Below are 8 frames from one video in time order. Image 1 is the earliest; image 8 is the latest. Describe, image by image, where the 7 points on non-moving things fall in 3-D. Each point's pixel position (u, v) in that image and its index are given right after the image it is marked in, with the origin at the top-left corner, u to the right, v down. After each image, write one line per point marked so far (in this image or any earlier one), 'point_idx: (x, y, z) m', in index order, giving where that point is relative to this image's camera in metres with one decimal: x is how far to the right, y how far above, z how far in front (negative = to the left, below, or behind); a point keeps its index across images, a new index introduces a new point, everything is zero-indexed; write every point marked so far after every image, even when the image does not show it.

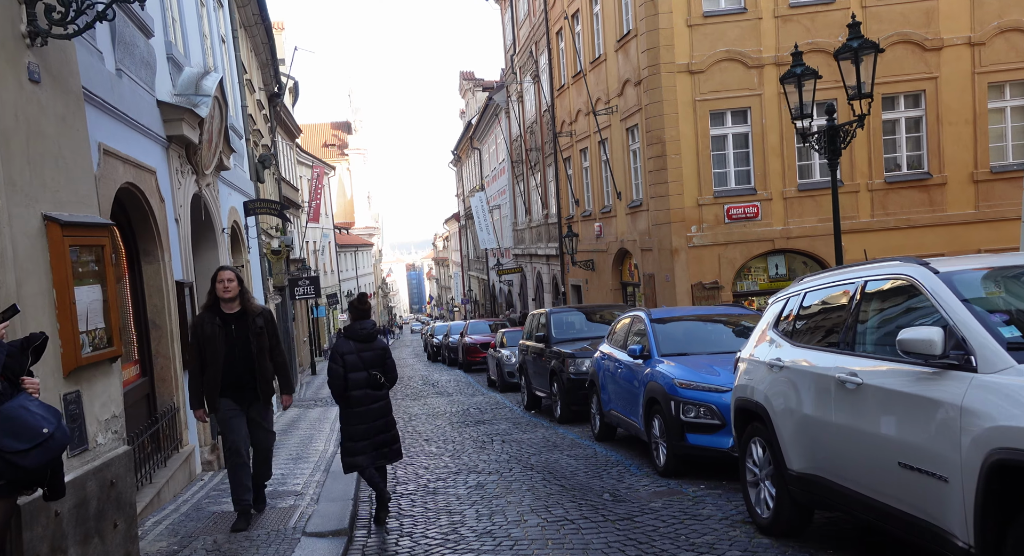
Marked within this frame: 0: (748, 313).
0: (+2.8, -0.4, +10.8) m
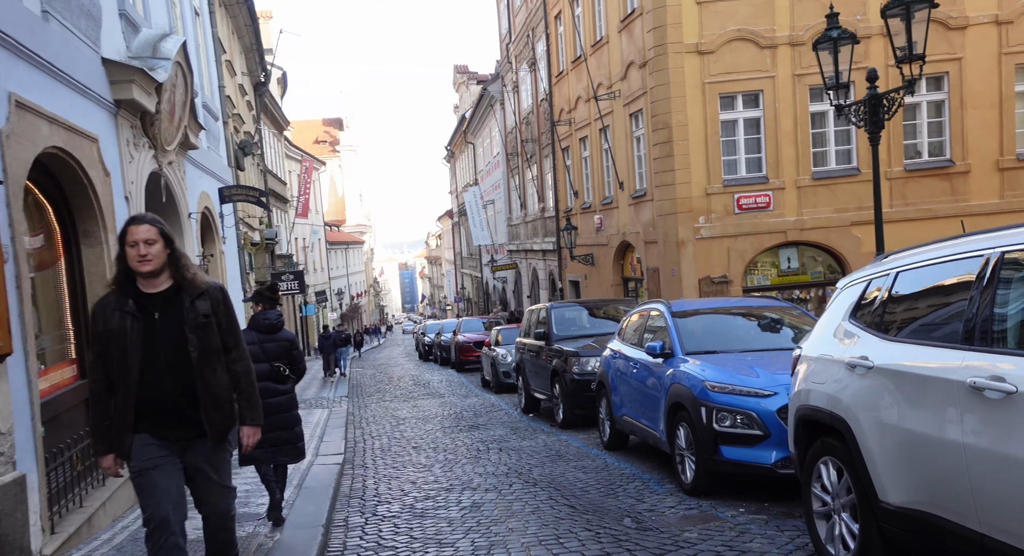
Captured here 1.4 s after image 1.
0: (+2.8, -0.3, +9.6) m
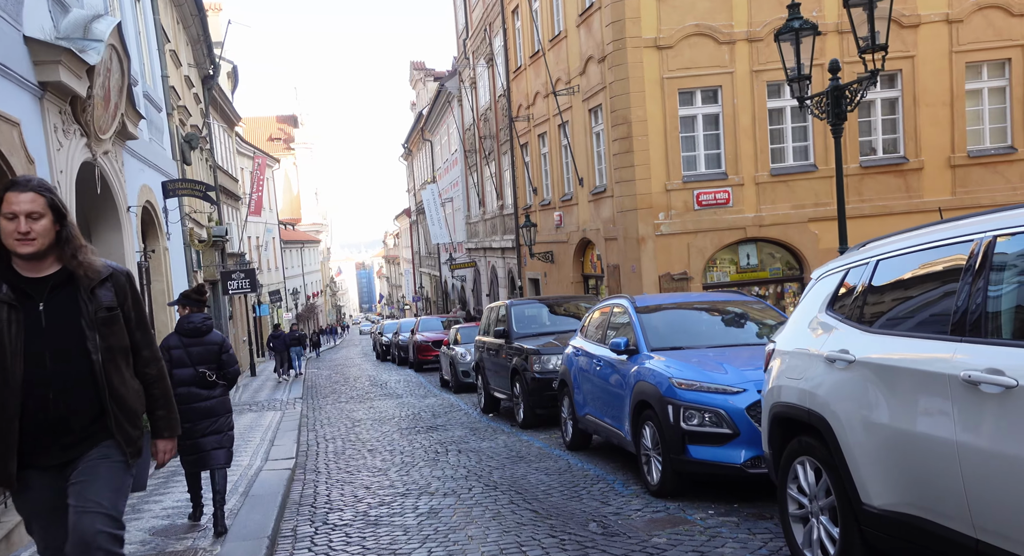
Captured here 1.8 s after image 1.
0: (+2.3, -0.2, +9.4) m
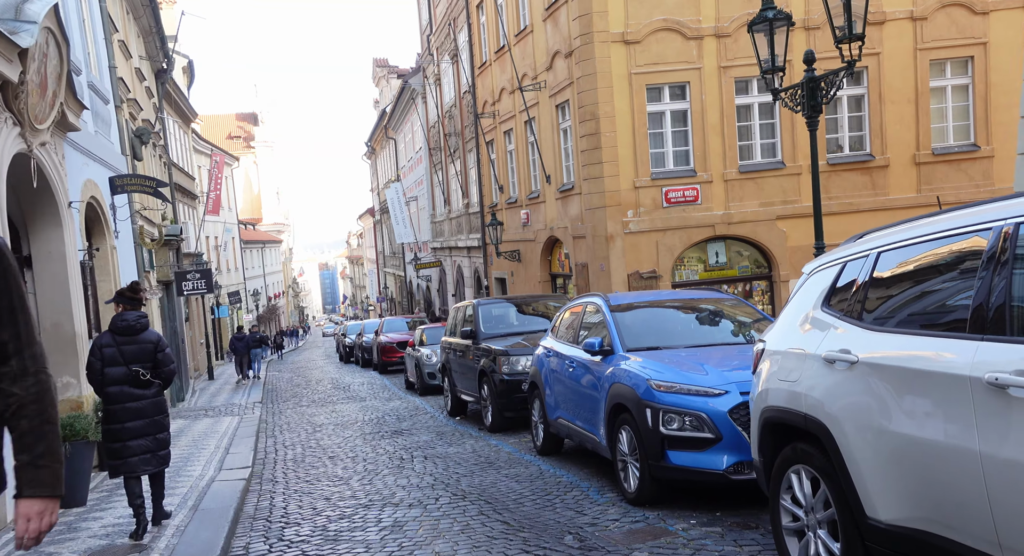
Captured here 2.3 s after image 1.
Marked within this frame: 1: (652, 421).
0: (+2.0, -0.2, +9.0) m
1: (+1.0, -1.0, +6.4) m
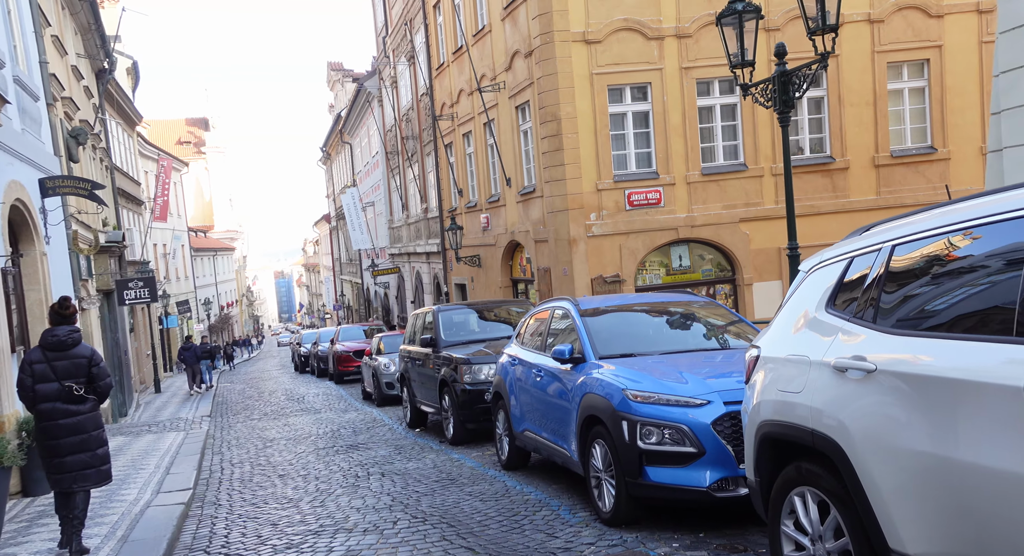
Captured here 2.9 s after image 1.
0: (+1.6, -0.2, +8.6) m
1: (+0.8, -1.0, +5.9) m
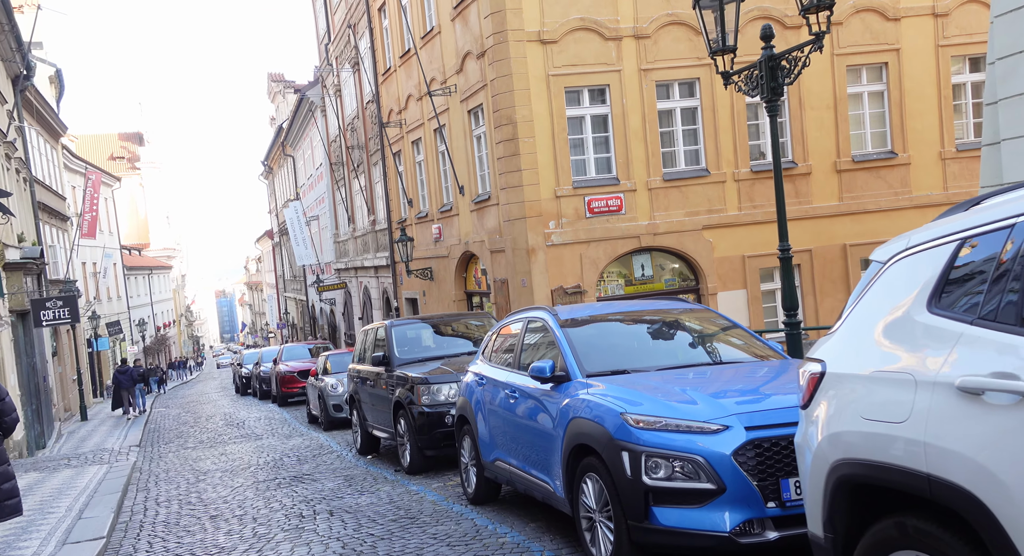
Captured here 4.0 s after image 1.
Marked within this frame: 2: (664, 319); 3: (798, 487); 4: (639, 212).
0: (+1.4, -0.2, +7.7) m
1: (+0.6, -1.0, +4.9) m
2: (+1.2, -0.3, +7.2) m
3: (+1.5, -1.1, +4.7) m
4: (+2.5, +1.3, +17.9) m
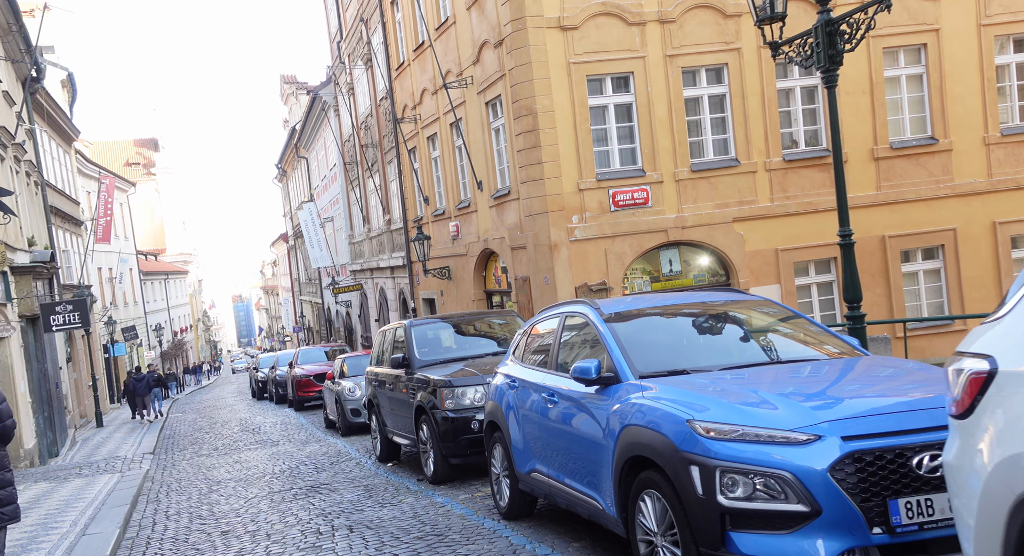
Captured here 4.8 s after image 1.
0: (+1.6, -0.2, +6.9) m
1: (+0.9, -1.0, +4.2) m
2: (+1.5, -0.3, +6.4) m
3: (+1.7, -1.0, +3.9) m
4: (+2.9, +1.4, +17.1) m
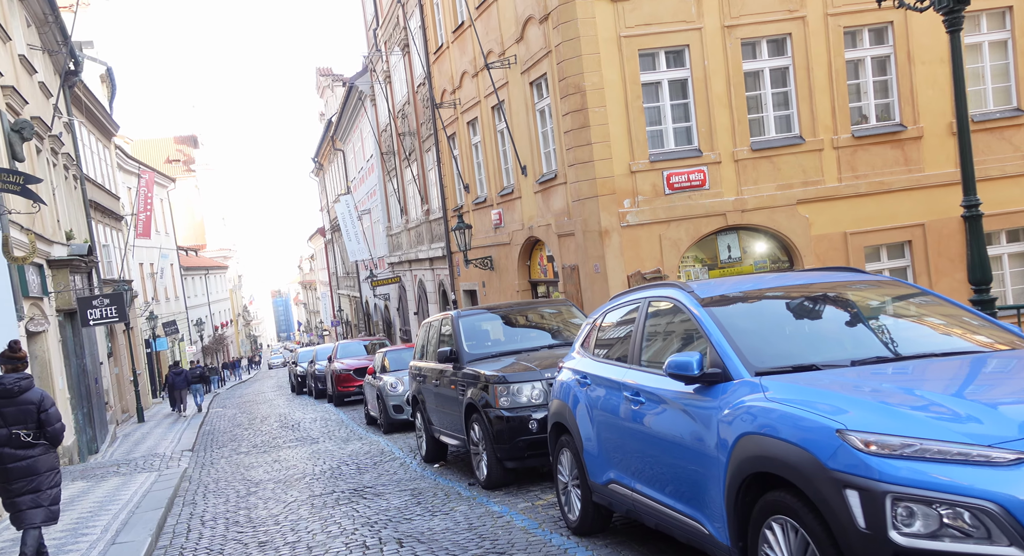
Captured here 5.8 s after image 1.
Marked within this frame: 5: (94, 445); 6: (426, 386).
0: (+2.1, 0.0, +5.9) m
1: (+1.2, -0.8, +3.2) m
2: (+2.0, -0.1, +5.4) m
3: (+2.1, -0.9, +2.9) m
4: (+3.8, +1.6, +16.0) m
5: (-9.1, -3.6, +19.5) m
6: (-1.0, -1.3, +11.0) m
